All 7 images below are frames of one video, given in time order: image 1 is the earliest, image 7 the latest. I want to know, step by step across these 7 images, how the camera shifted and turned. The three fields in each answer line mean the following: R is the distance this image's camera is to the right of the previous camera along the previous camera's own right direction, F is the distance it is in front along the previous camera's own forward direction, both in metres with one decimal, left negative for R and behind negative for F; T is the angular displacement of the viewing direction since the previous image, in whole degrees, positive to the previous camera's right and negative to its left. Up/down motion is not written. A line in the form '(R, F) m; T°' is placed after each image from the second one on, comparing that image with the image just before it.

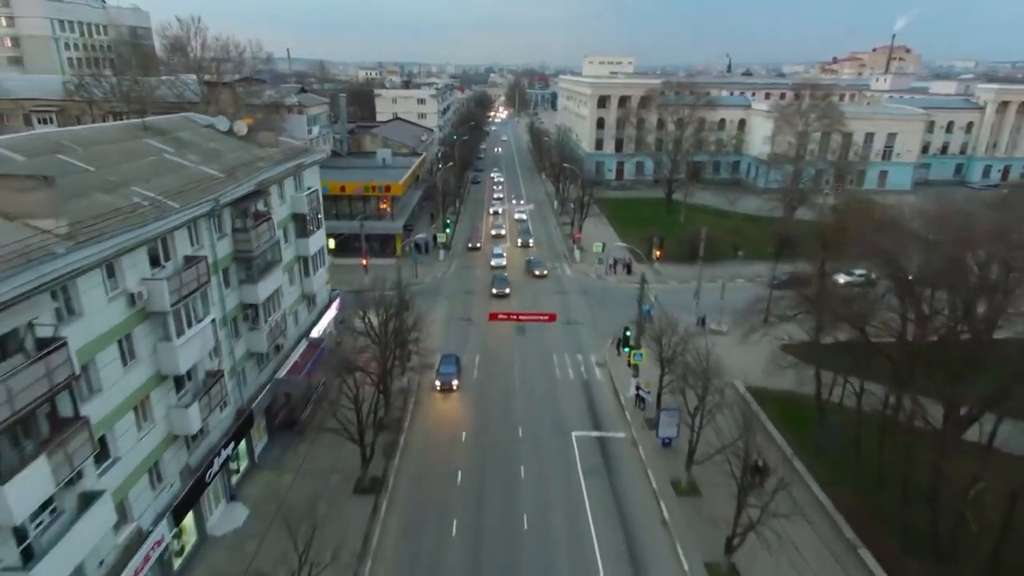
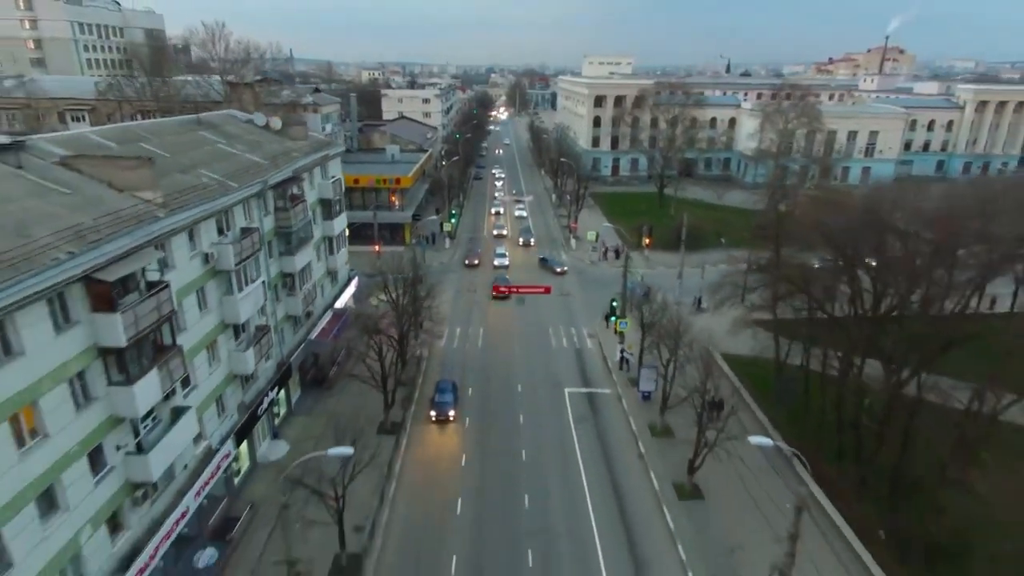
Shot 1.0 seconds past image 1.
(0.0, -4.1) m; 0°
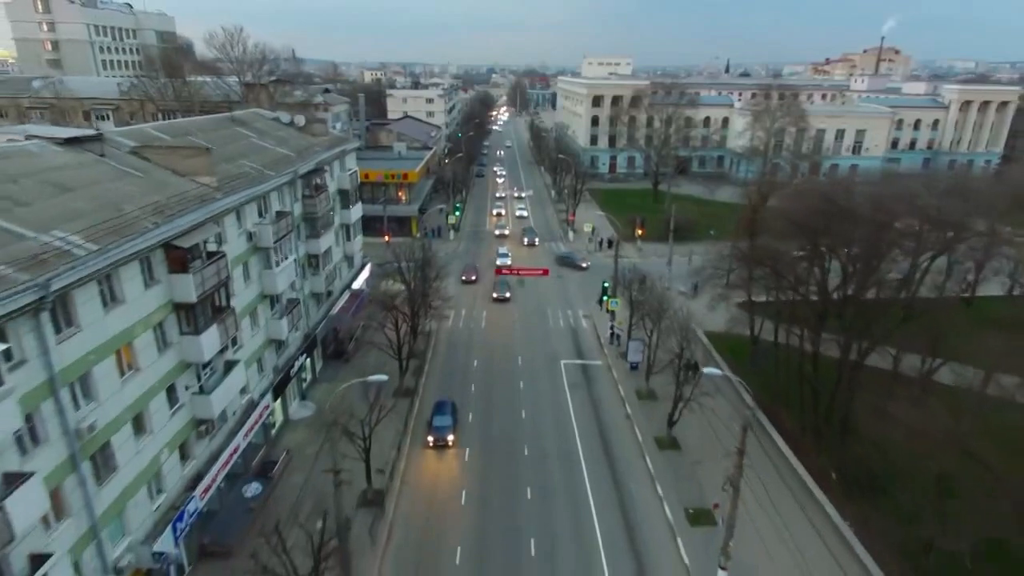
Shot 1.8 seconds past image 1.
(-0.1, -3.4) m; 0°
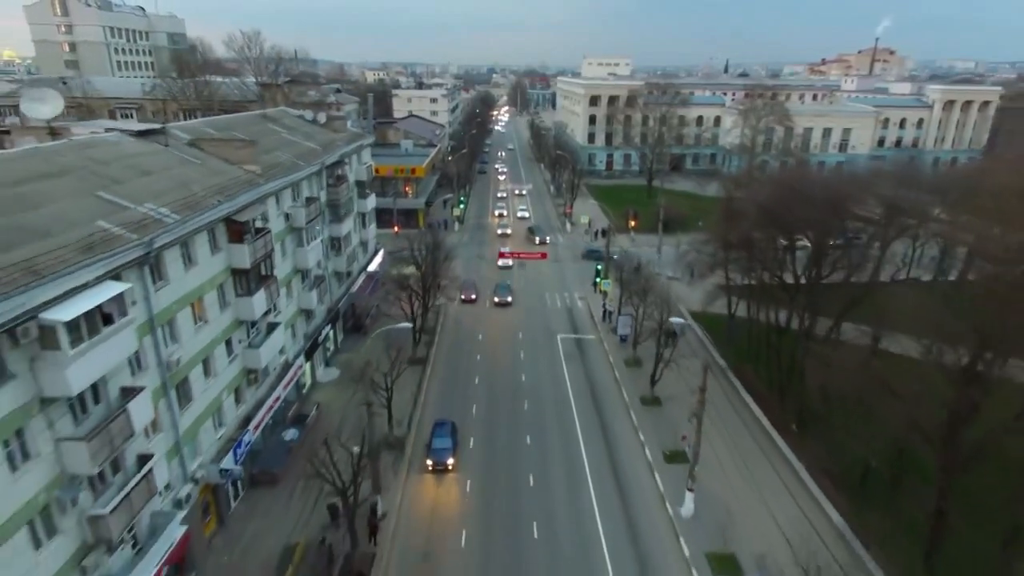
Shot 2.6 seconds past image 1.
(-0.1, -3.7) m; 0°
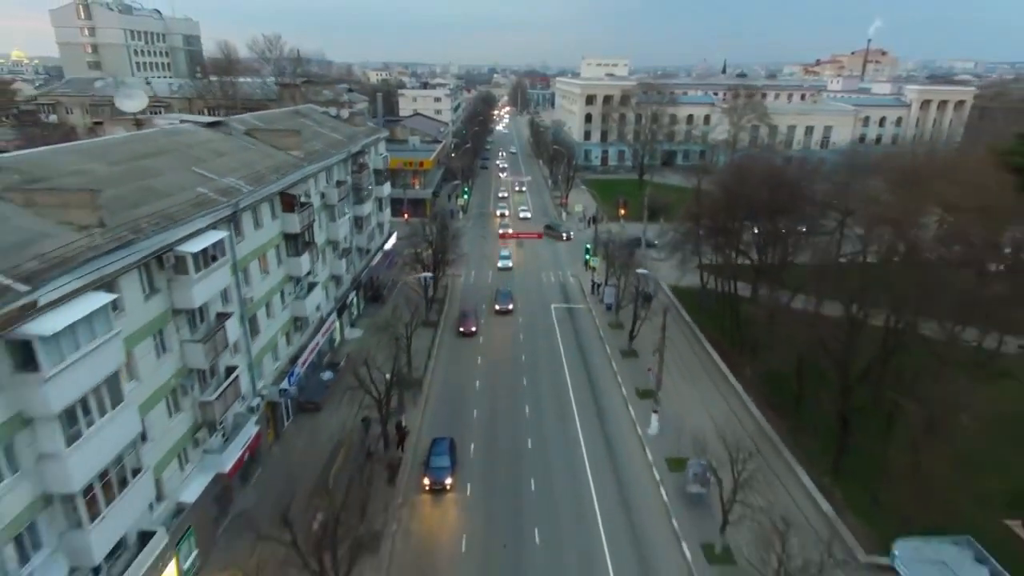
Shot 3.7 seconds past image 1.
(+0.1, -5.4) m; 0°
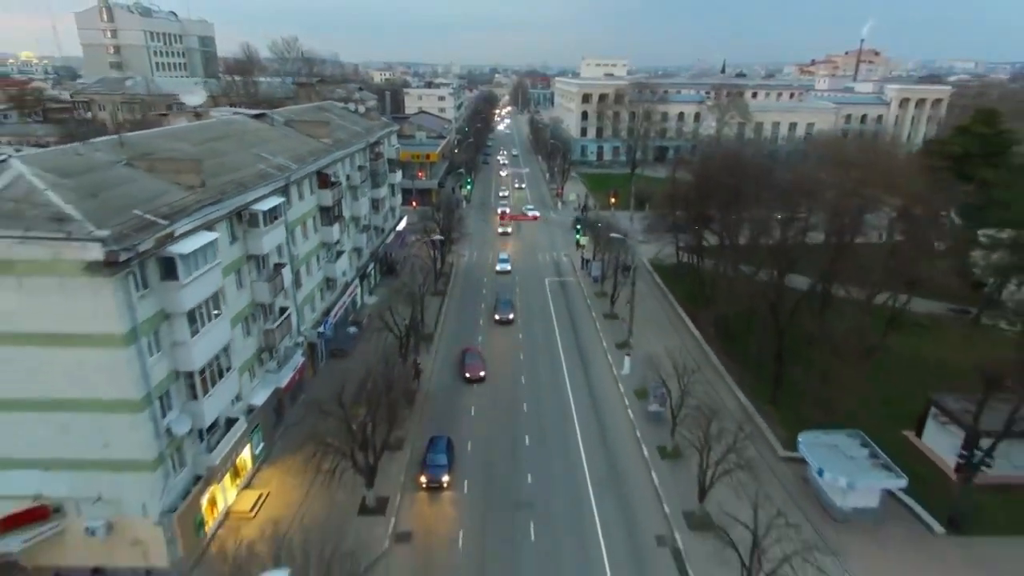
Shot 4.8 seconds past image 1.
(+0.3, -5.7) m; 0°
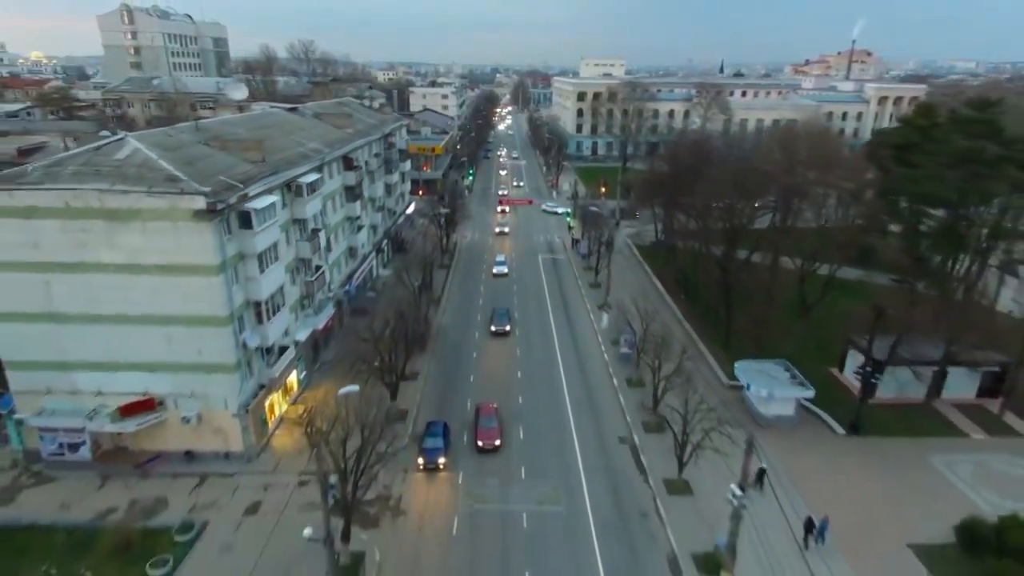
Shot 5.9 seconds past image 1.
(+0.5, -6.1) m; 0°
